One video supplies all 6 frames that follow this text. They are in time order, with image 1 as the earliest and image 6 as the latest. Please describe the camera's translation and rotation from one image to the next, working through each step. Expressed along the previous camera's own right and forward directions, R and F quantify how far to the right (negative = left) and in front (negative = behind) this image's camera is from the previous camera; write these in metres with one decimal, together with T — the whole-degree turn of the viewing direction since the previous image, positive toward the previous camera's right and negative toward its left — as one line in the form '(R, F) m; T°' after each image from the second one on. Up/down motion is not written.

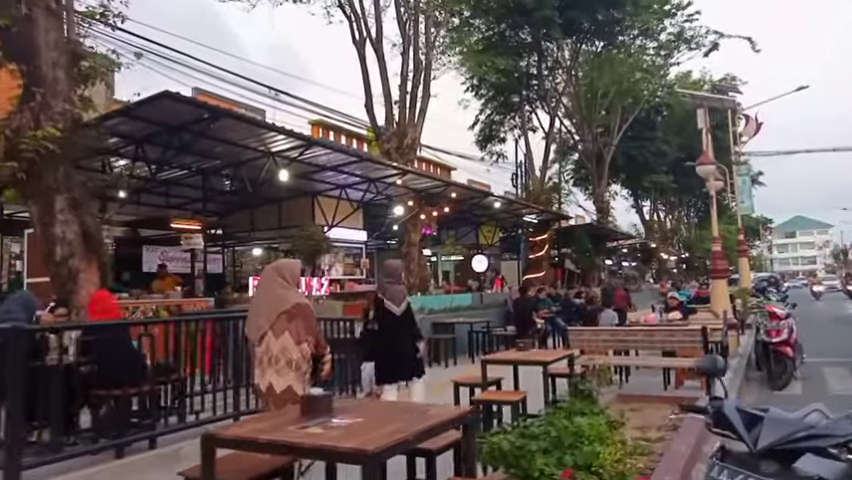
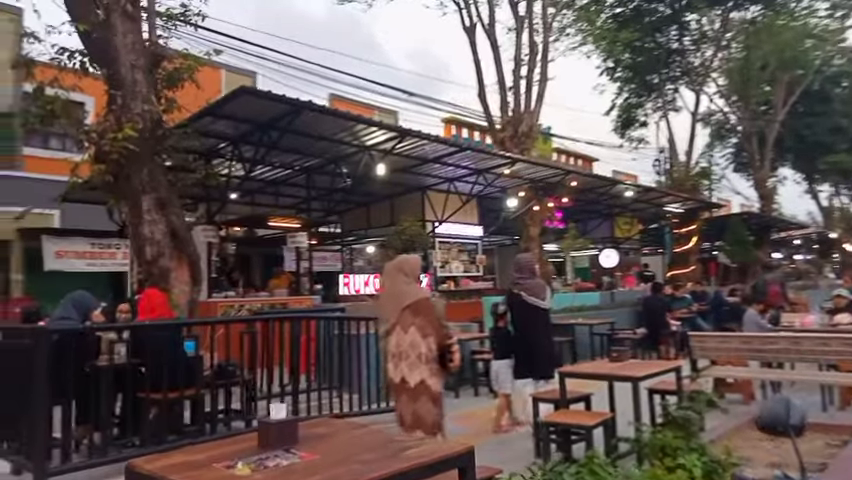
(+0.8, +1.0) m; -14°
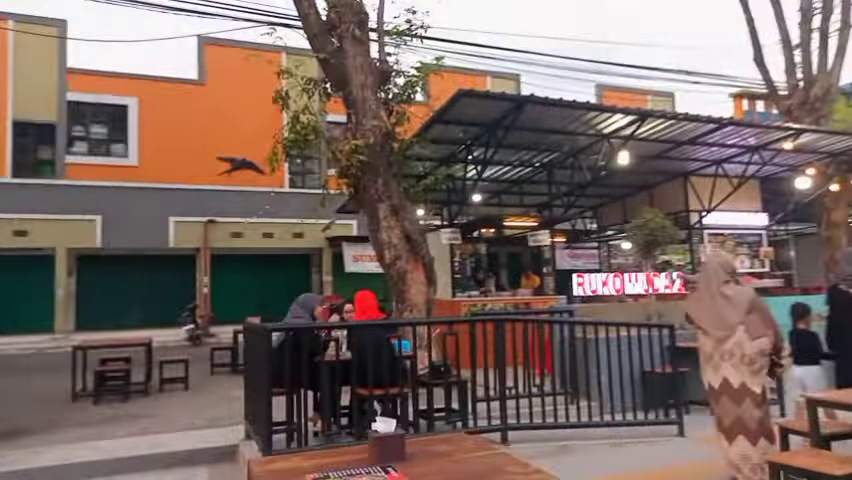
(+0.8, +0.6) m; -26°
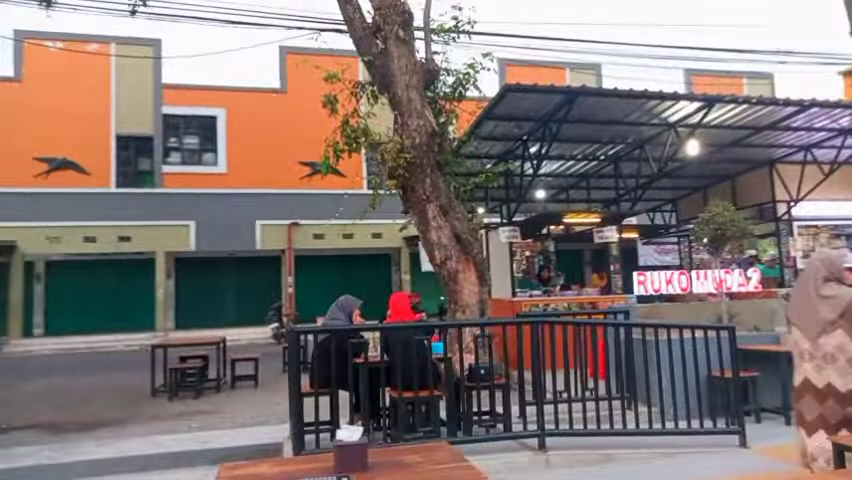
(+0.6, +0.1) m; -8°
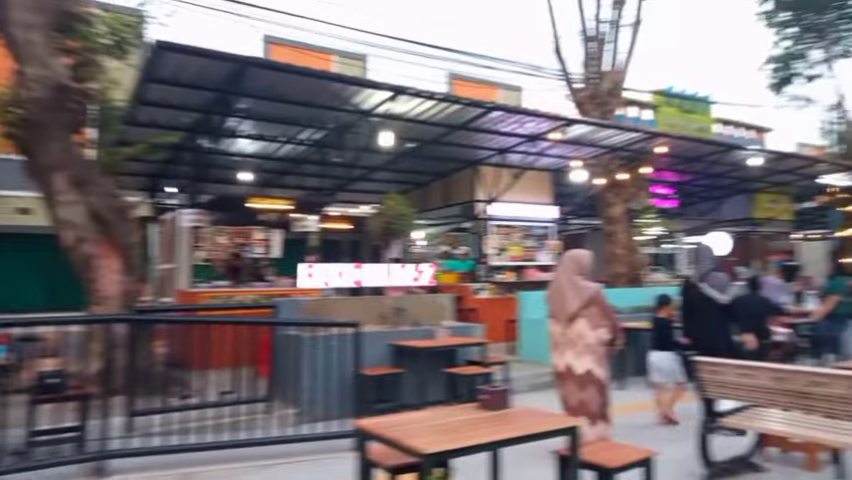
(+1.9, +0.5) m; +20°
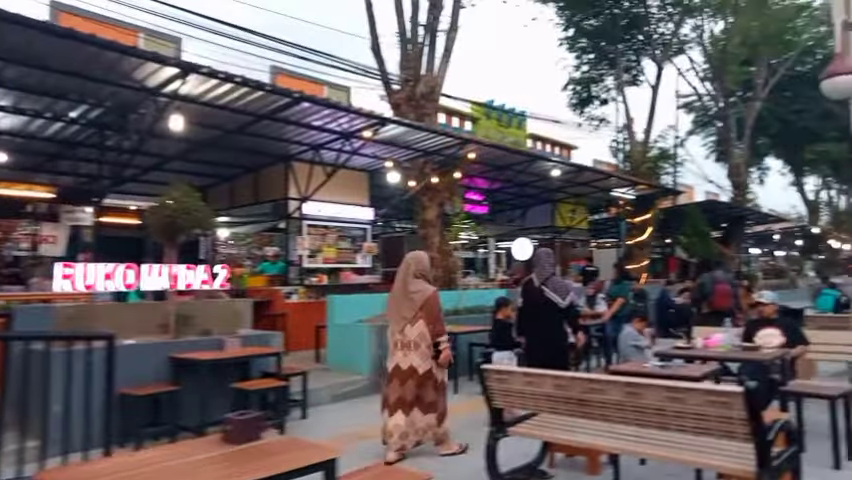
(+0.4, +0.5) m; +16°
